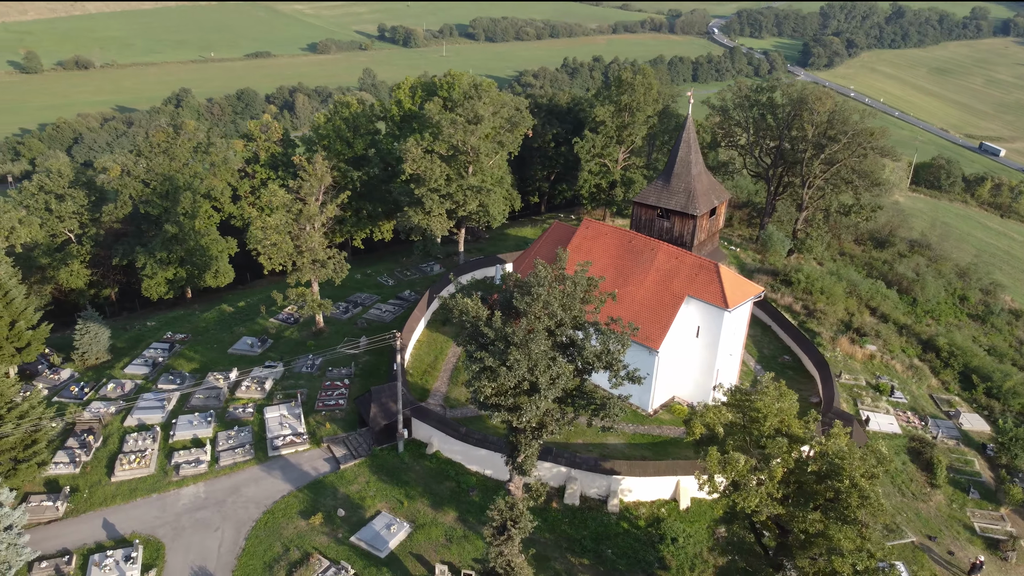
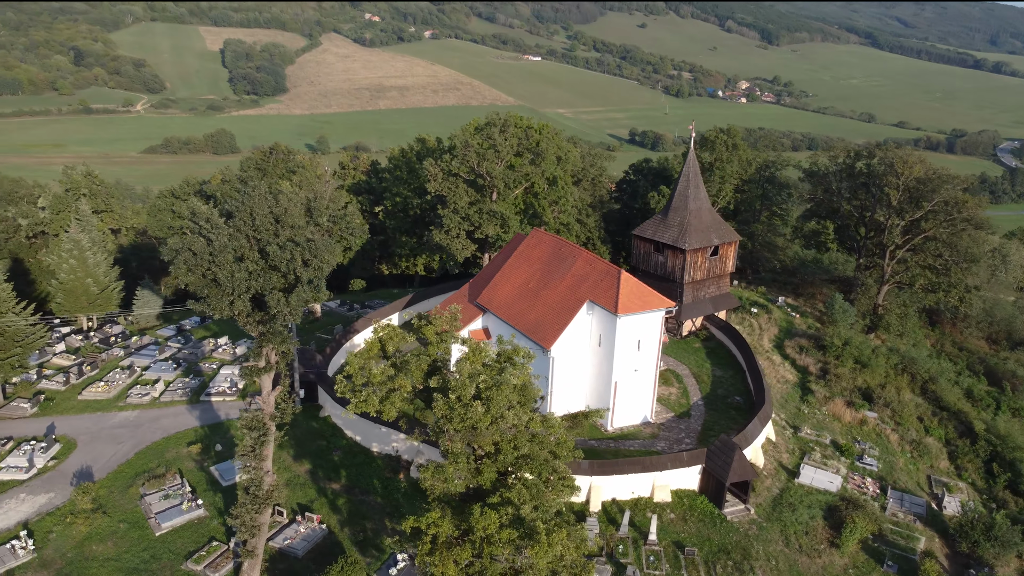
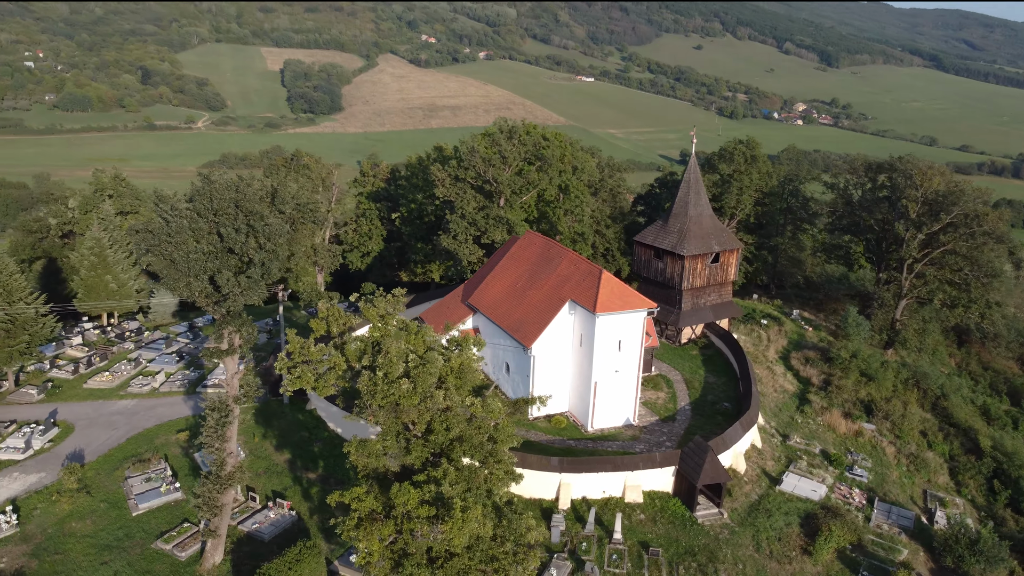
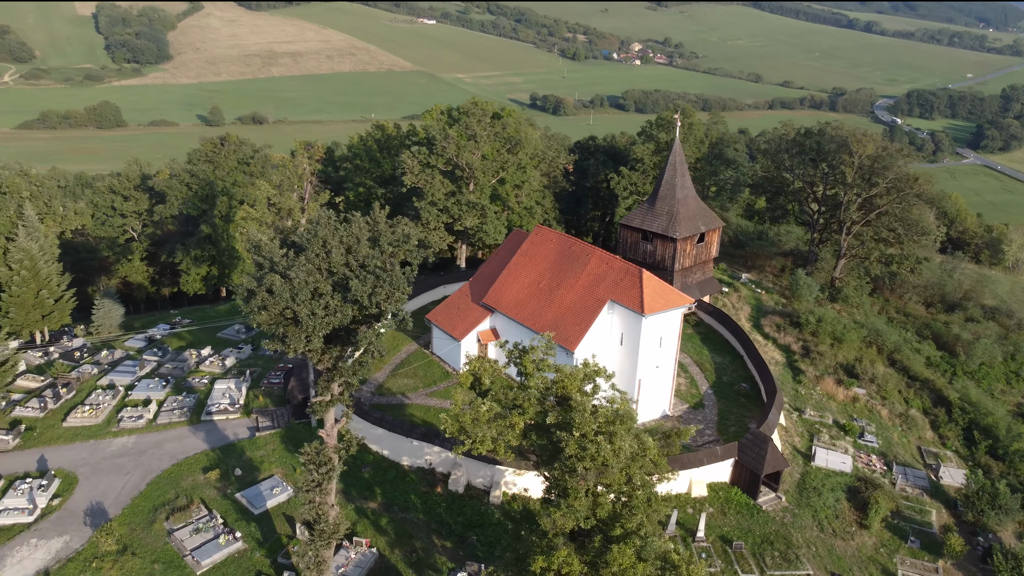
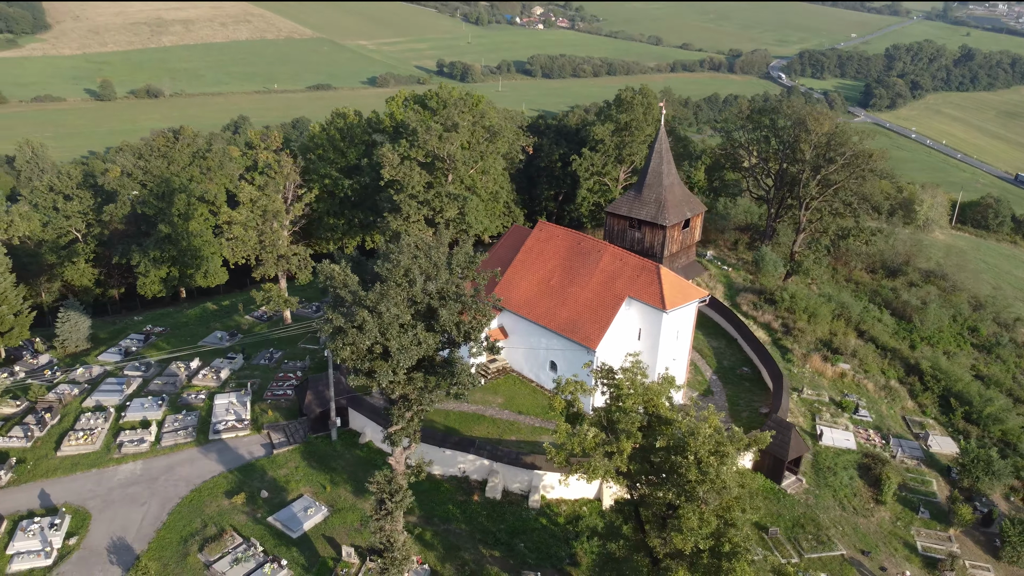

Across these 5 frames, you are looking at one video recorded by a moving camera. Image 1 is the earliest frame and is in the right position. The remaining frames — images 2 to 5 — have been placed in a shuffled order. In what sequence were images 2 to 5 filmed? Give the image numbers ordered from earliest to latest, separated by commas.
5, 4, 2, 3
